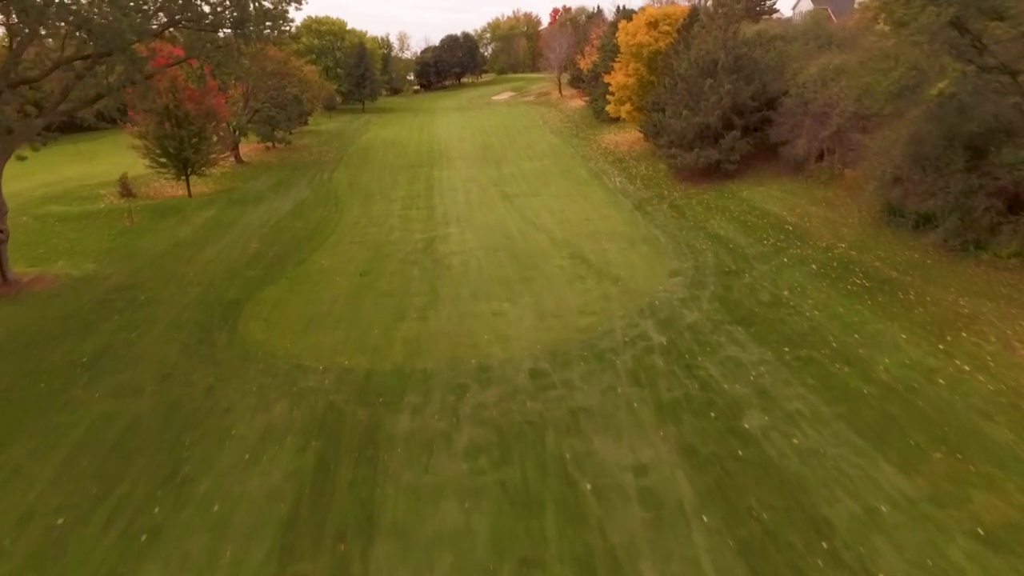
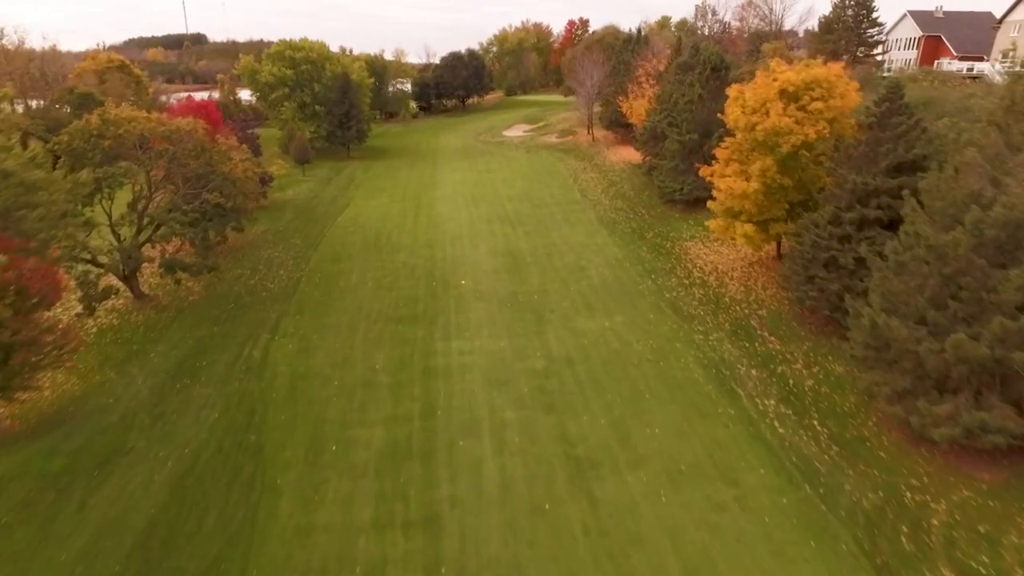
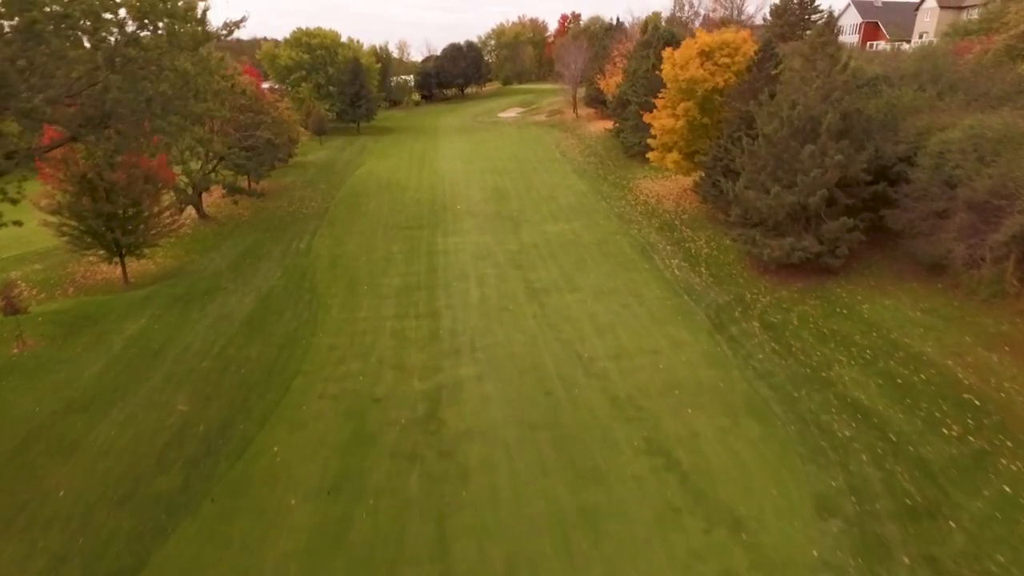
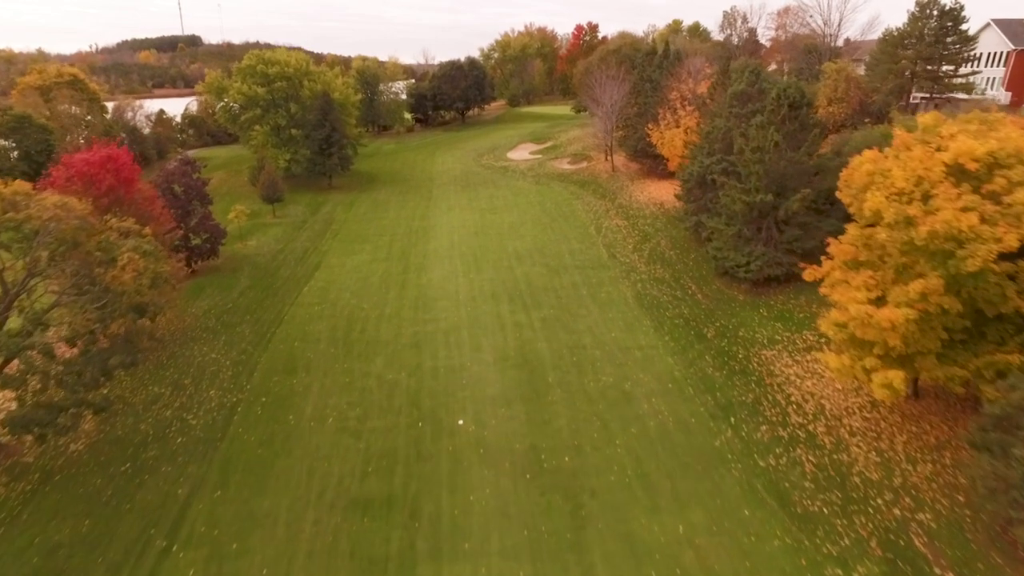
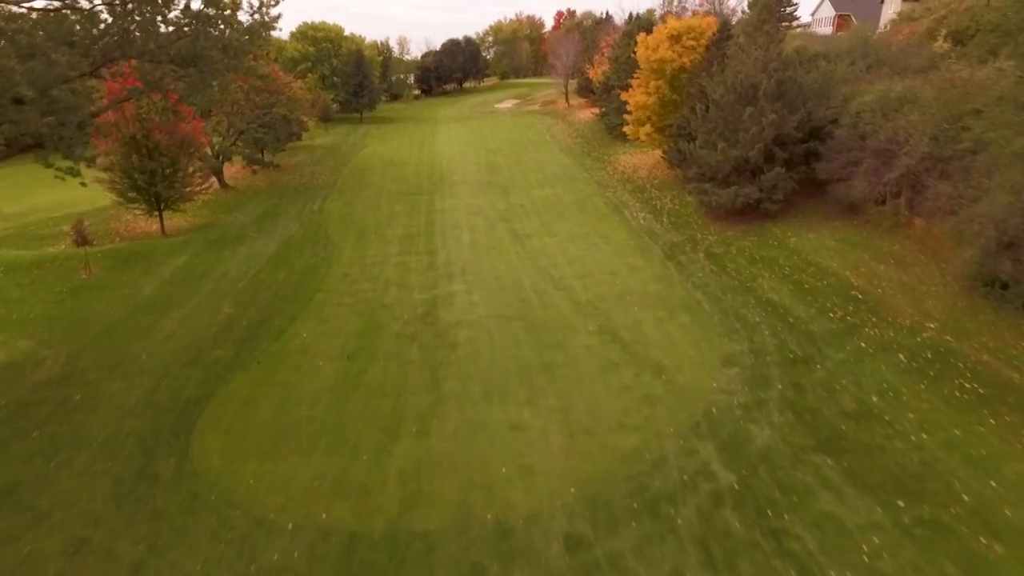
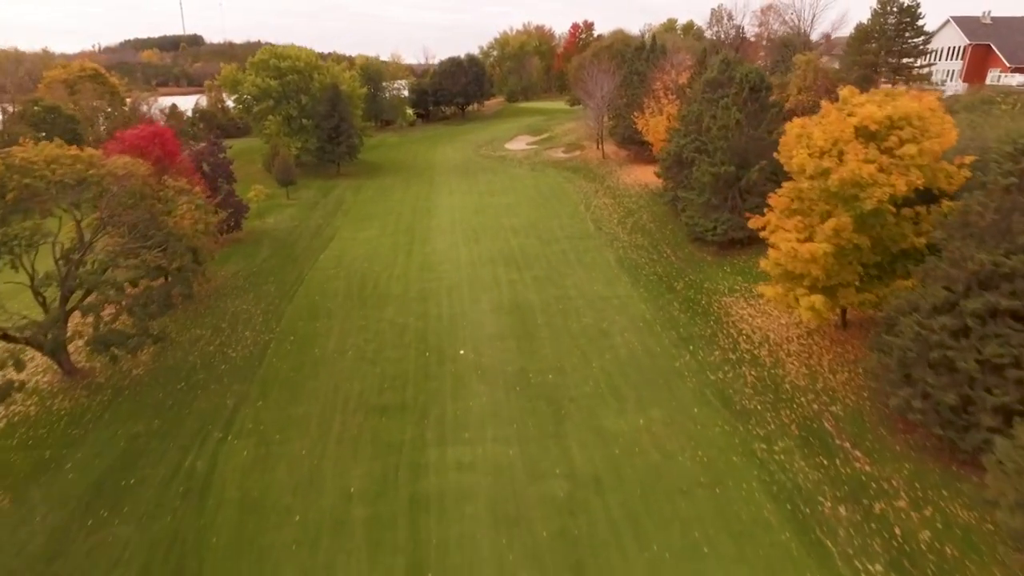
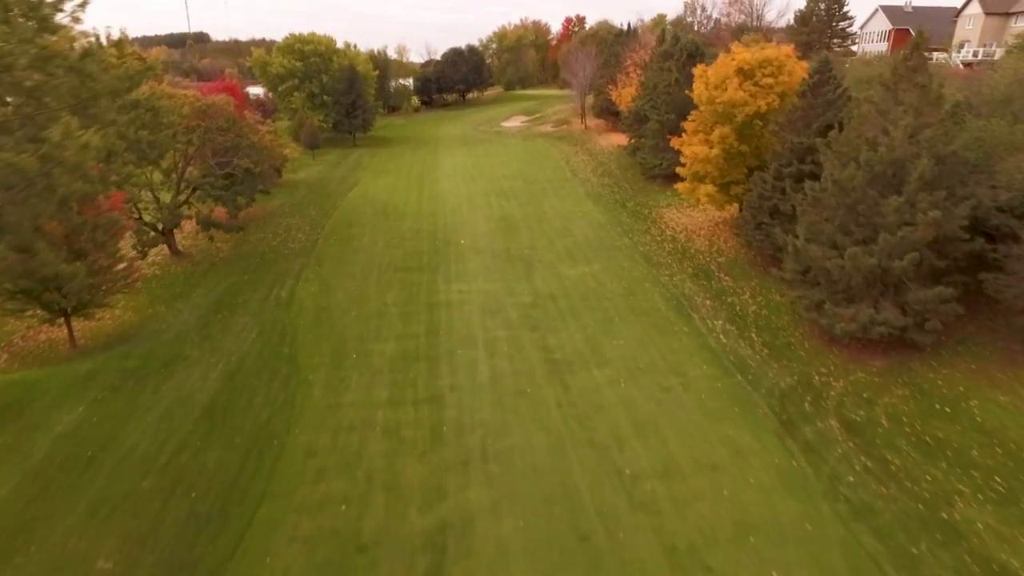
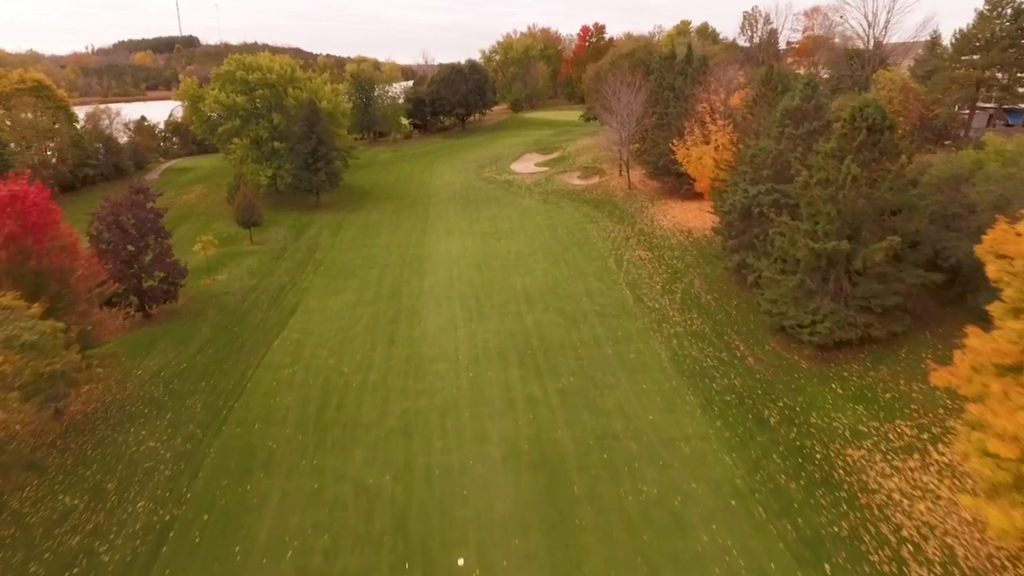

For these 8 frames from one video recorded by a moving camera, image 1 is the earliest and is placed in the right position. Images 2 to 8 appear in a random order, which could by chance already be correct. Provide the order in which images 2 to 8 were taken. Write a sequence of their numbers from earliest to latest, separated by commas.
5, 3, 7, 2, 6, 4, 8
